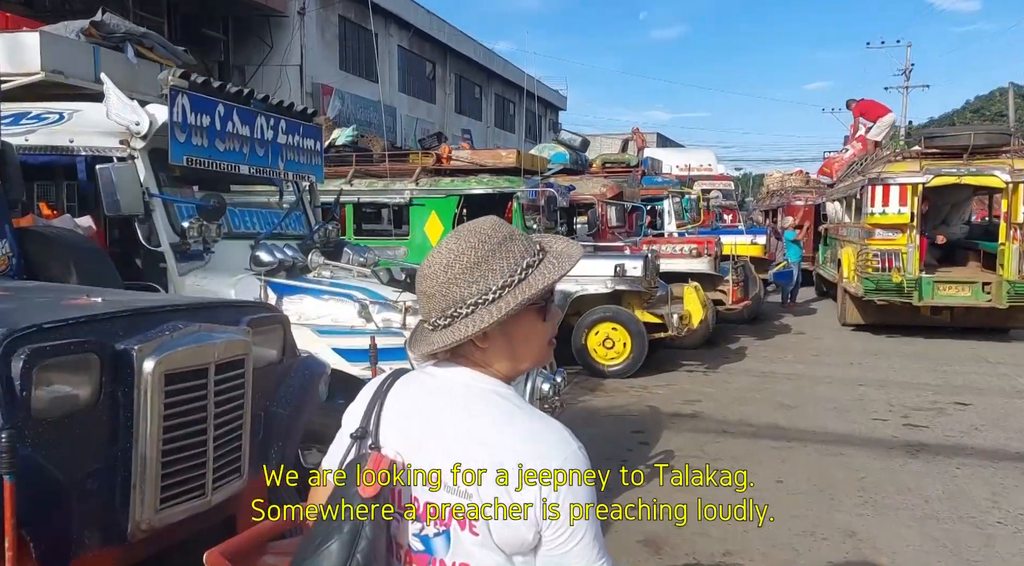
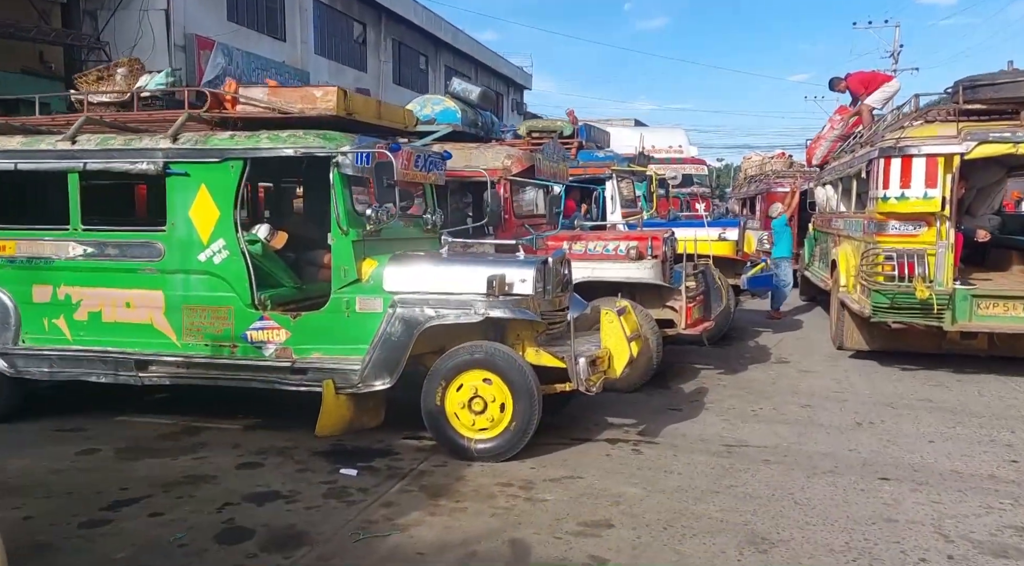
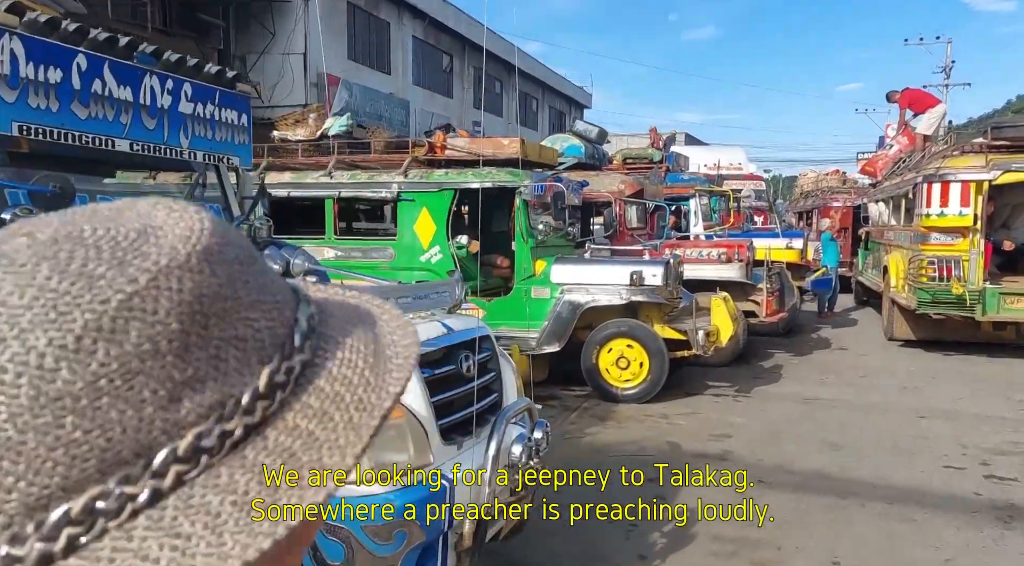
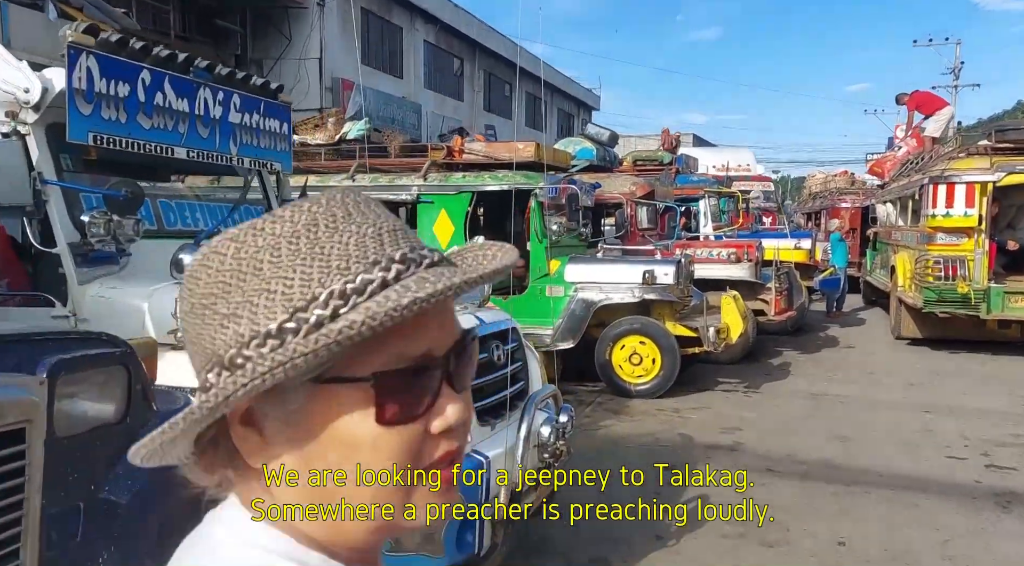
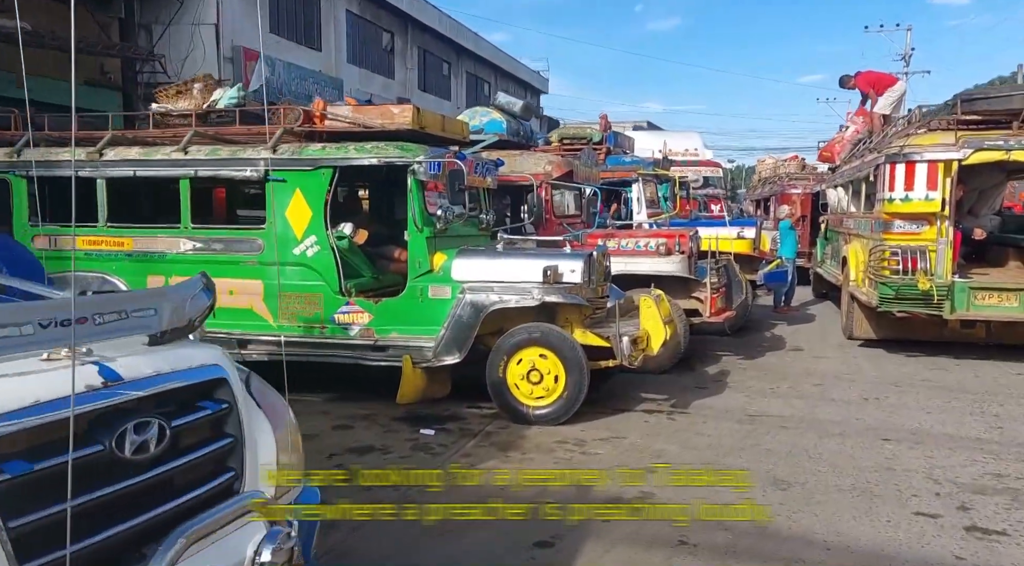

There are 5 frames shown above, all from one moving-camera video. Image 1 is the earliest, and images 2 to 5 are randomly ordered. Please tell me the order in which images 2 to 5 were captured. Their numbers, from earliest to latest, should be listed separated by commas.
4, 3, 5, 2
